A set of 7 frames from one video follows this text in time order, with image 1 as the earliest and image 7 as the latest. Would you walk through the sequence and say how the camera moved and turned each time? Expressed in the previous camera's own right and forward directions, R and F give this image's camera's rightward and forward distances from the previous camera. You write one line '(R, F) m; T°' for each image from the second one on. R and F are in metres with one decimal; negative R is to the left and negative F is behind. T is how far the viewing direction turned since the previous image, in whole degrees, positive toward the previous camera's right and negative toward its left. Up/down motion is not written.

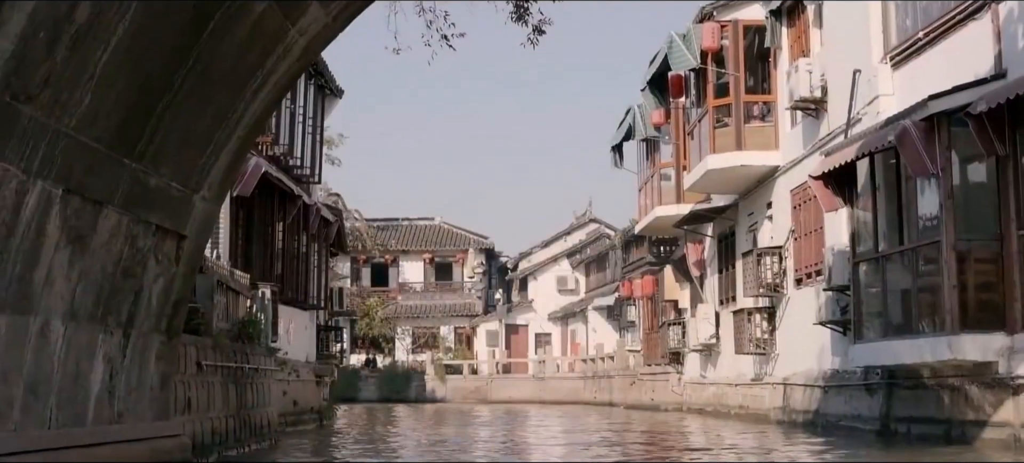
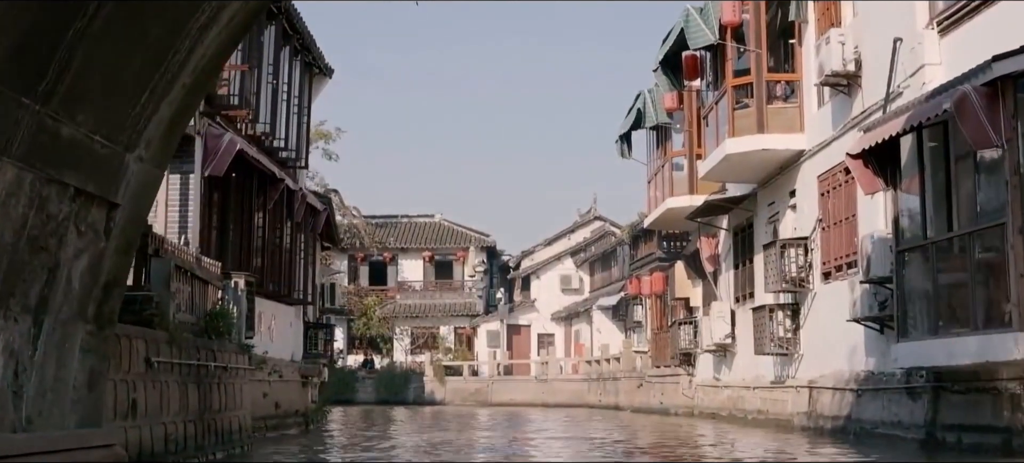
(0.0, +1.5) m; 0°
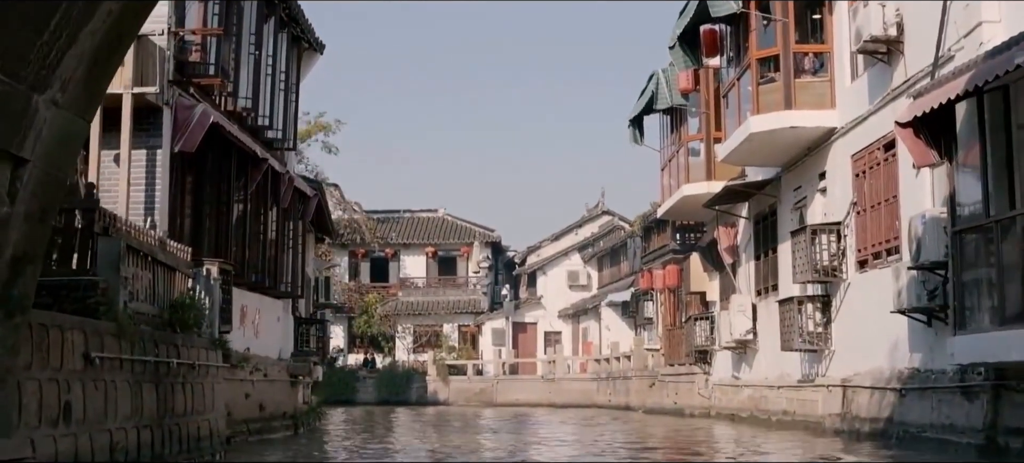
(0.0, +1.5) m; 0°
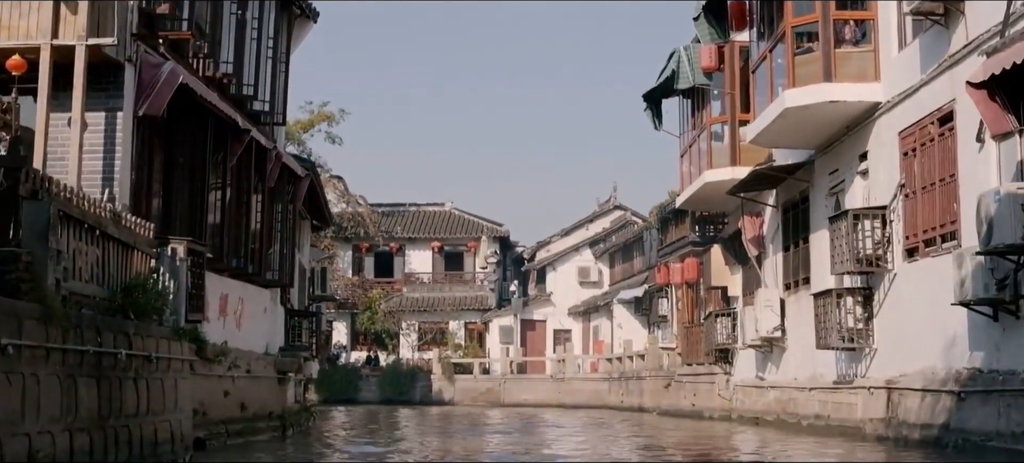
(0.0, +1.5) m; 0°
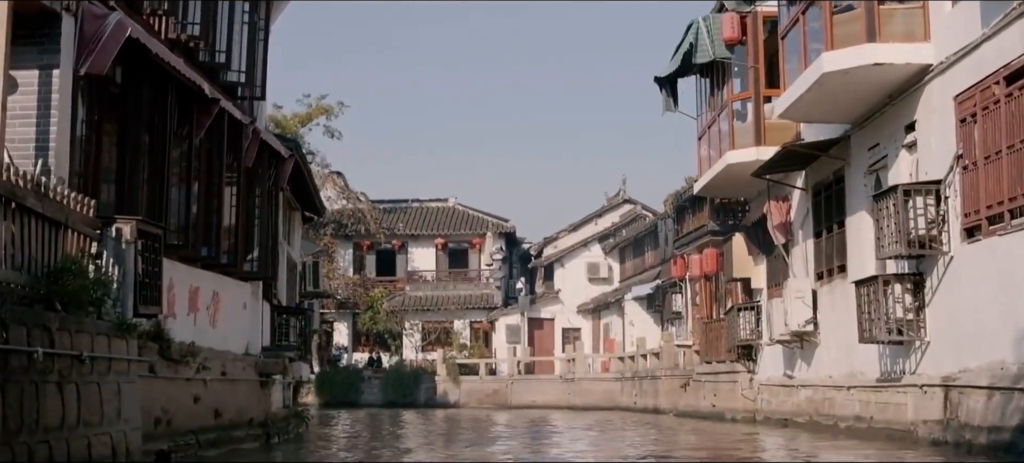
(0.0, +1.6) m; 0°
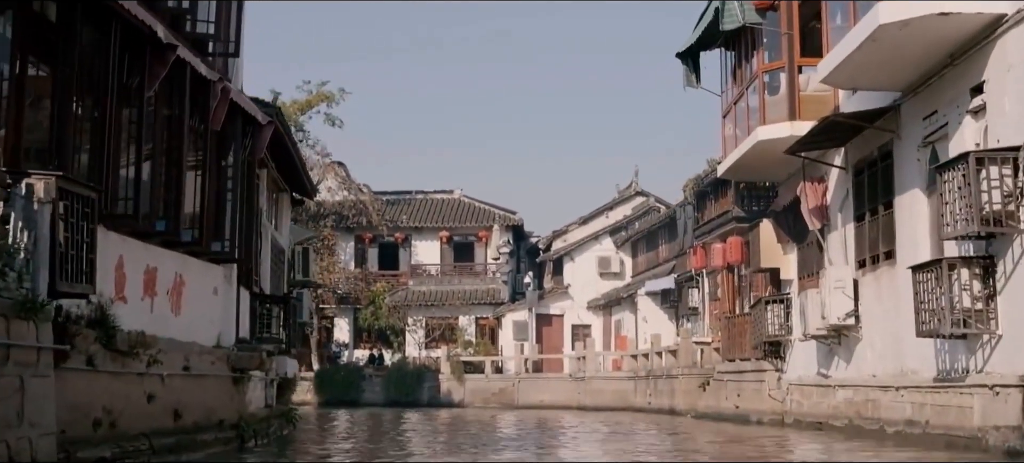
(0.0, +1.8) m; 0°
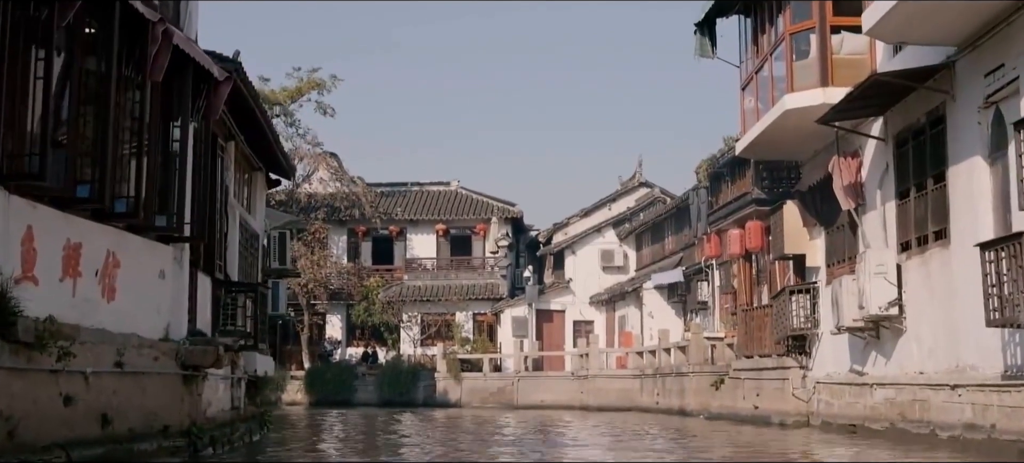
(0.0, +1.8) m; 0°
